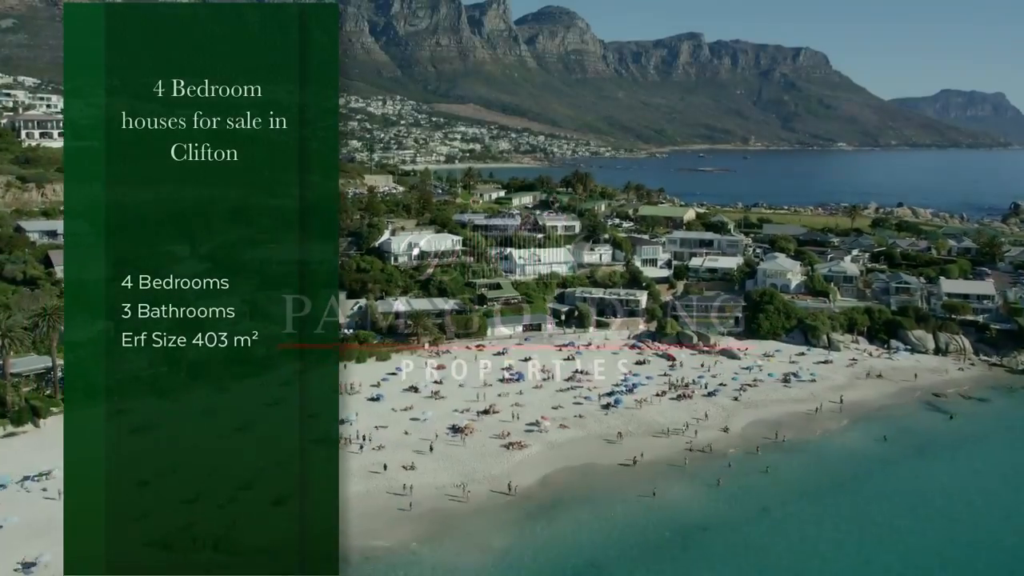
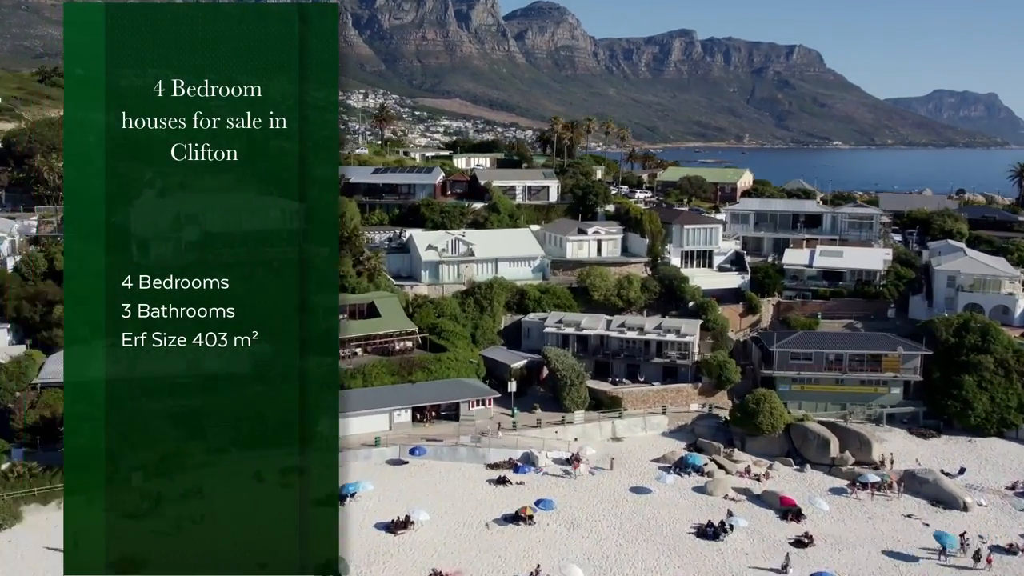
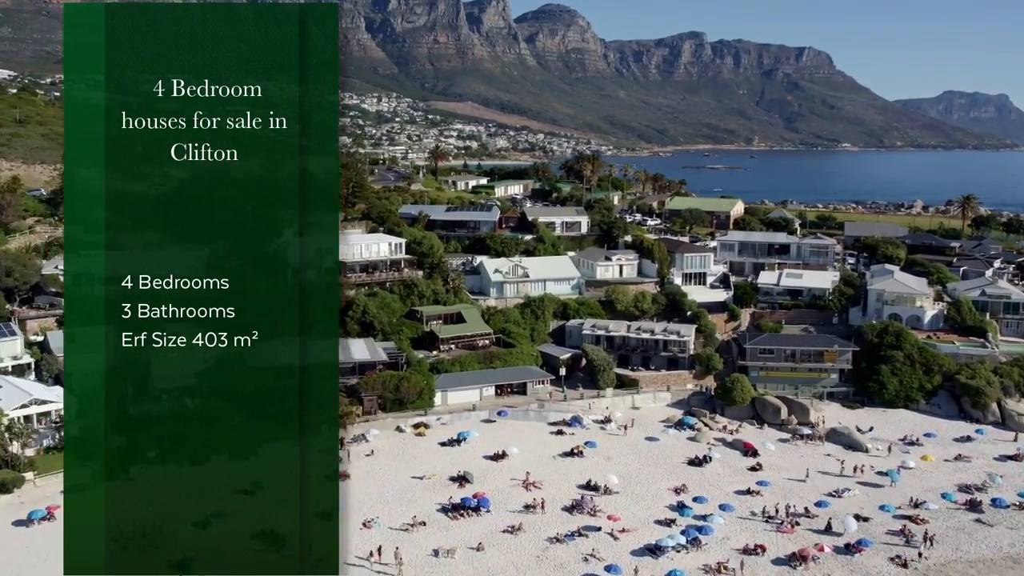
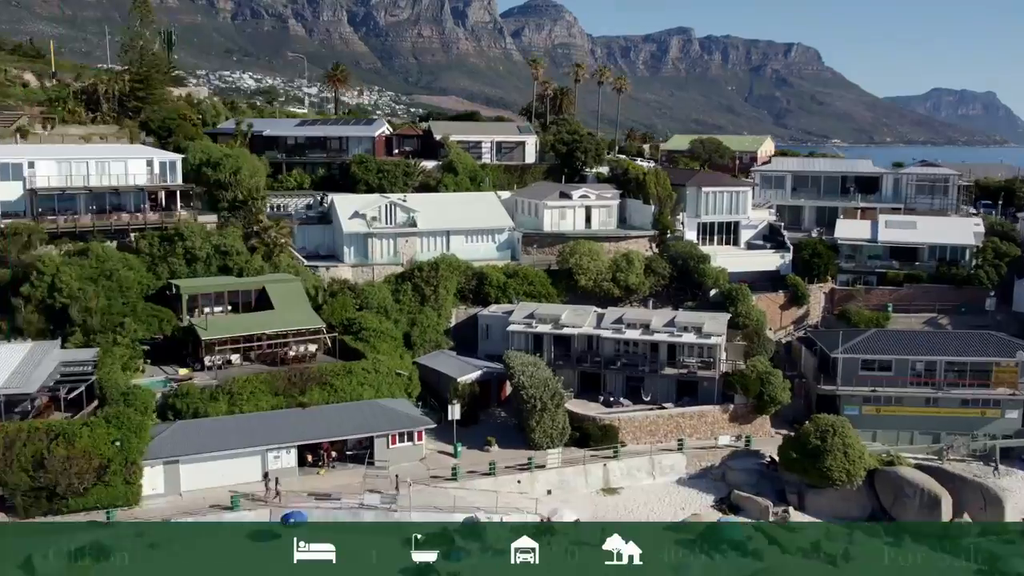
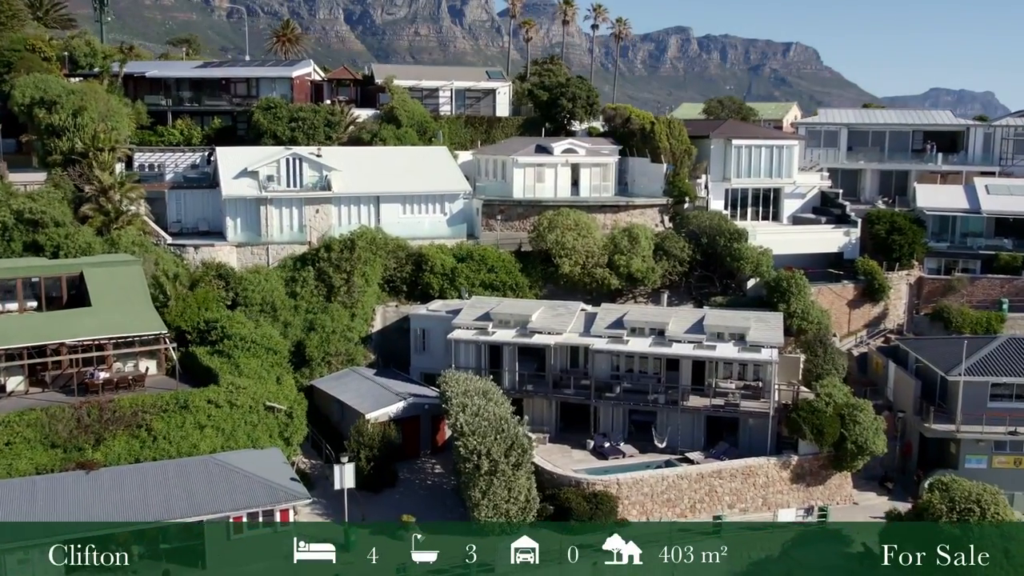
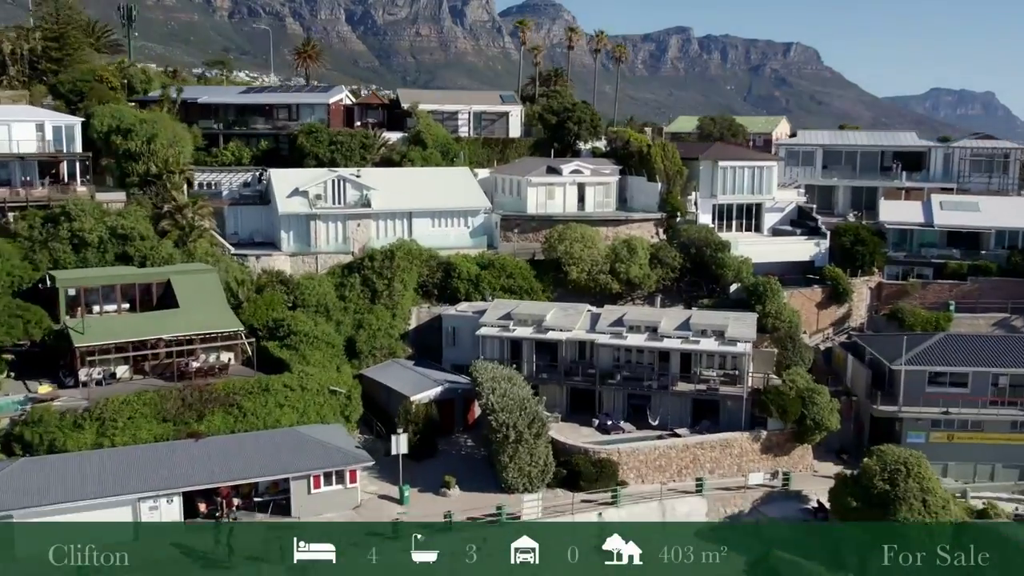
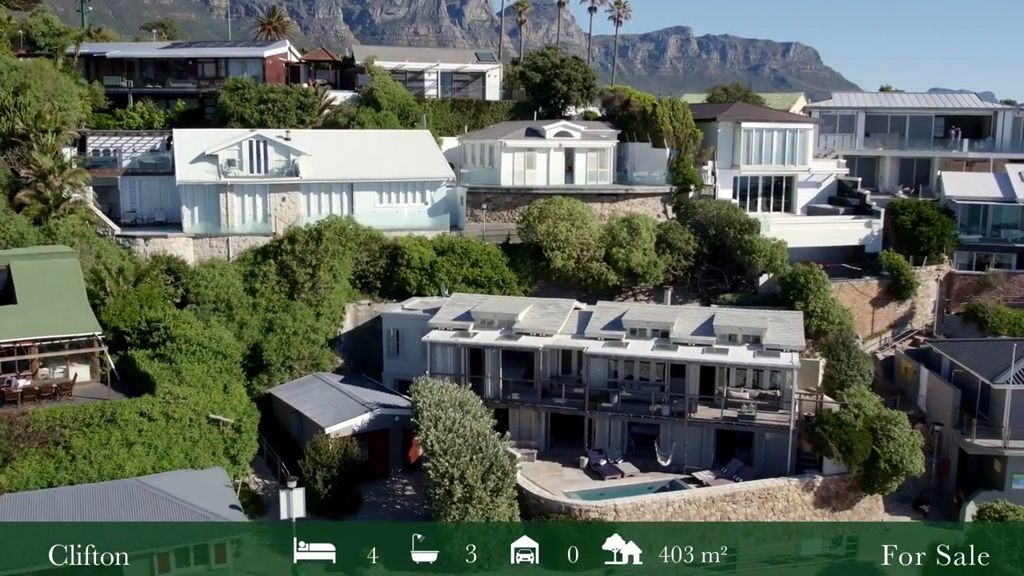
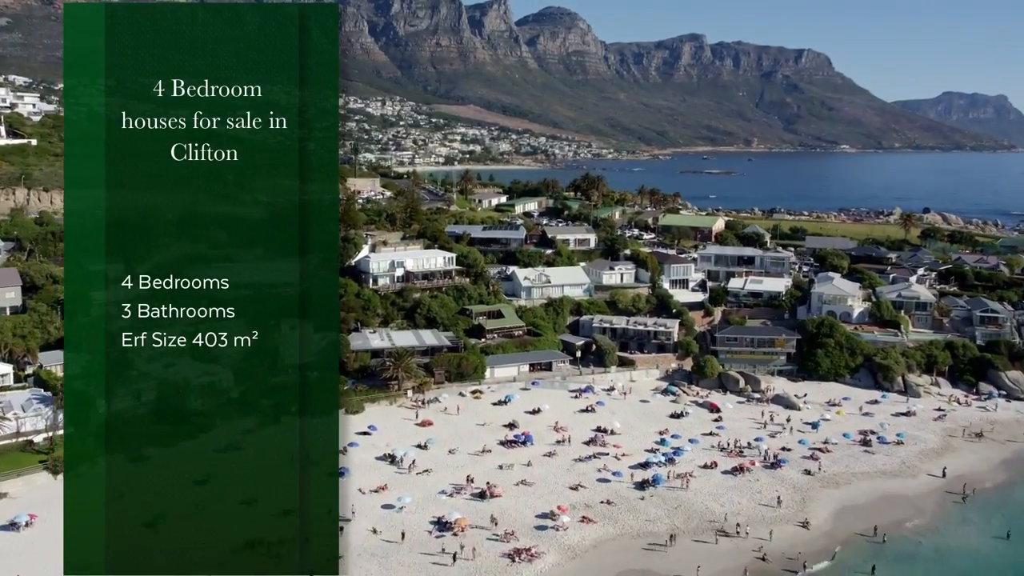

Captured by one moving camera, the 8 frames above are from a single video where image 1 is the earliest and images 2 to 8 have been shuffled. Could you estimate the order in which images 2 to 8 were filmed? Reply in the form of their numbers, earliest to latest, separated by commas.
8, 3, 2, 4, 6, 5, 7
